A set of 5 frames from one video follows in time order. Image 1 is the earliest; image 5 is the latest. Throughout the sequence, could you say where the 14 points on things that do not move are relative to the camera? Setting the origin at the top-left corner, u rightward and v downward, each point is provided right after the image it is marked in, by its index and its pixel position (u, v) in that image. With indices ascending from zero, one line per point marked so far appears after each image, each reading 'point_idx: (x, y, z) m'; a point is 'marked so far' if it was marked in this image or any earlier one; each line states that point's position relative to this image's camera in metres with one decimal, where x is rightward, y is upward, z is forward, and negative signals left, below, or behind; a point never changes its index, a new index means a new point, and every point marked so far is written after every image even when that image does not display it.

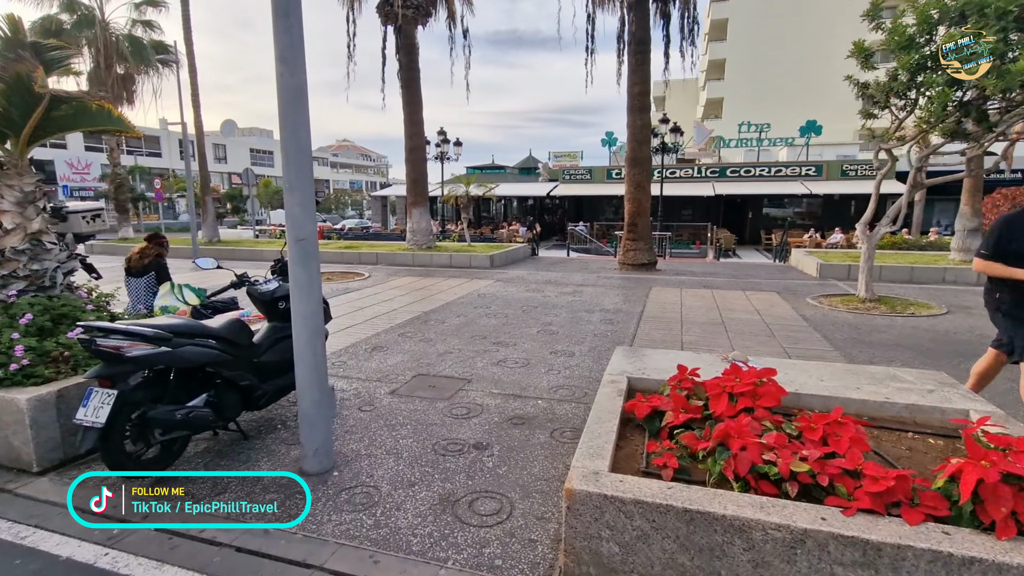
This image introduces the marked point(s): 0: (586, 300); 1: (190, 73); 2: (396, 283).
0: (+1.4, -0.2, +9.4) m
1: (-11.4, +7.5, +18.1) m
2: (-2.7, +0.1, +11.8) m
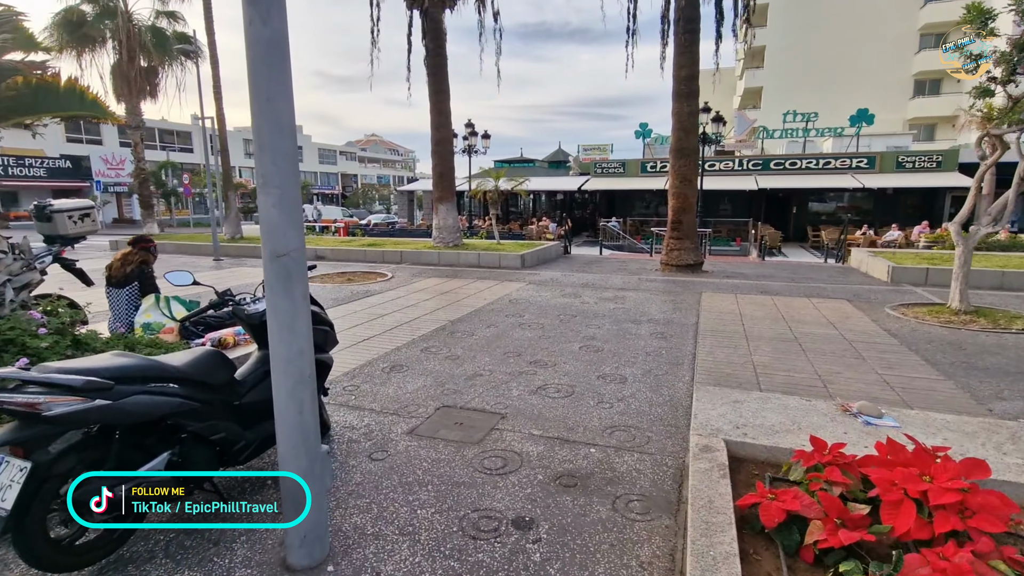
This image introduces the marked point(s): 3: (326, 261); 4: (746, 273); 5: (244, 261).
0: (+1.9, -0.3, +8.4) m
1: (-10.3, +7.6, +17.6) m
2: (-2.0, +0.1, +11.0) m
3: (-5.4, +0.8, +14.9) m
4: (+5.6, +0.4, +12.3) m
5: (-8.0, +0.8, +15.5) m
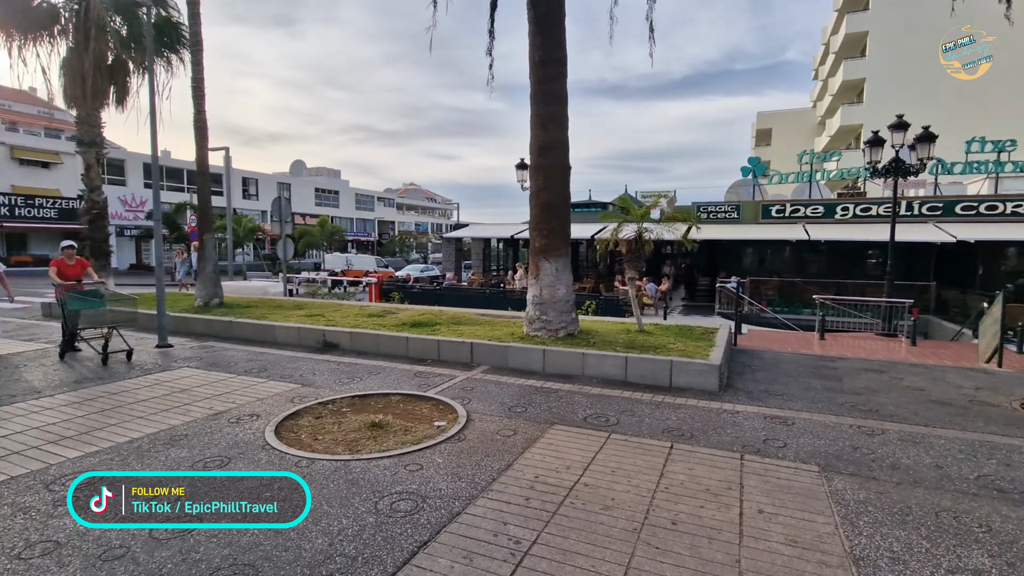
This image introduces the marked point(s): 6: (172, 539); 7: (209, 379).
0: (+4.0, -1.7, +1.6) m
1: (-7.5, +5.5, +12.2) m
2: (+0.3, -1.5, +4.4) m
3: (-2.9, -1.1, +8.6) m
4: (+7.9, -1.5, +5.3) m
5: (-5.5, -1.1, +9.4) m
6: (-2.1, -1.6, +3.3) m
7: (-4.2, -1.3, +7.2) m
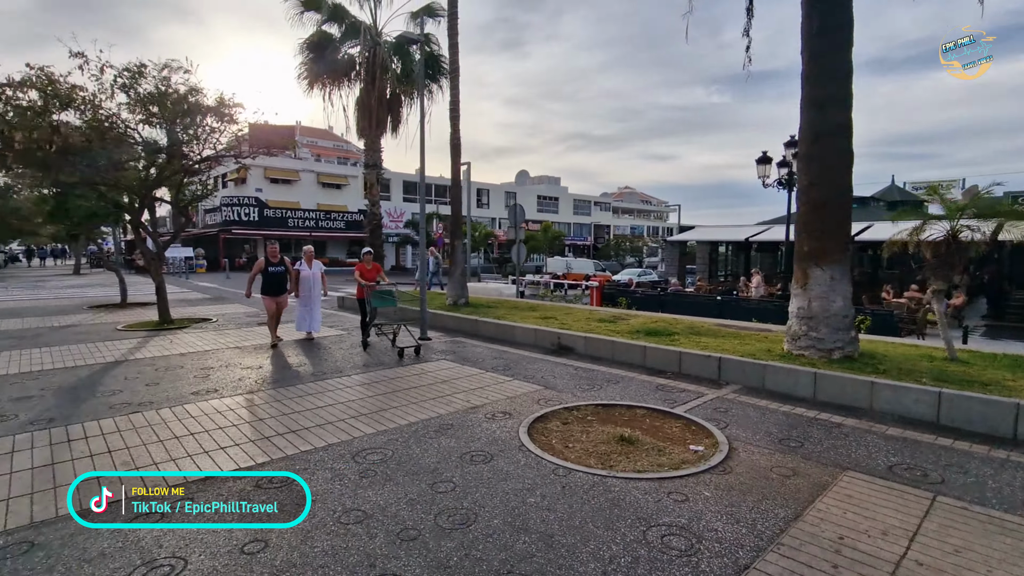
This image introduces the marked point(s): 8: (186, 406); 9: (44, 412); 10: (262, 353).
0: (+4.6, -1.9, -0.5) m
1: (-1.6, +5.5, +13.8) m
2: (+2.3, -1.6, +3.5) m
3: (+1.0, -1.2, +8.6) m
4: (+9.6, -1.8, +1.3) m
5: (-1.0, -1.1, +10.3) m
6: (-0.4, -1.6, +3.4) m
7: (-0.8, -1.3, +7.8) m
8: (-4.0, -1.4, +6.3) m
9: (-5.5, -1.5, +6.1) m
10: (-4.4, -1.2, +9.2) m
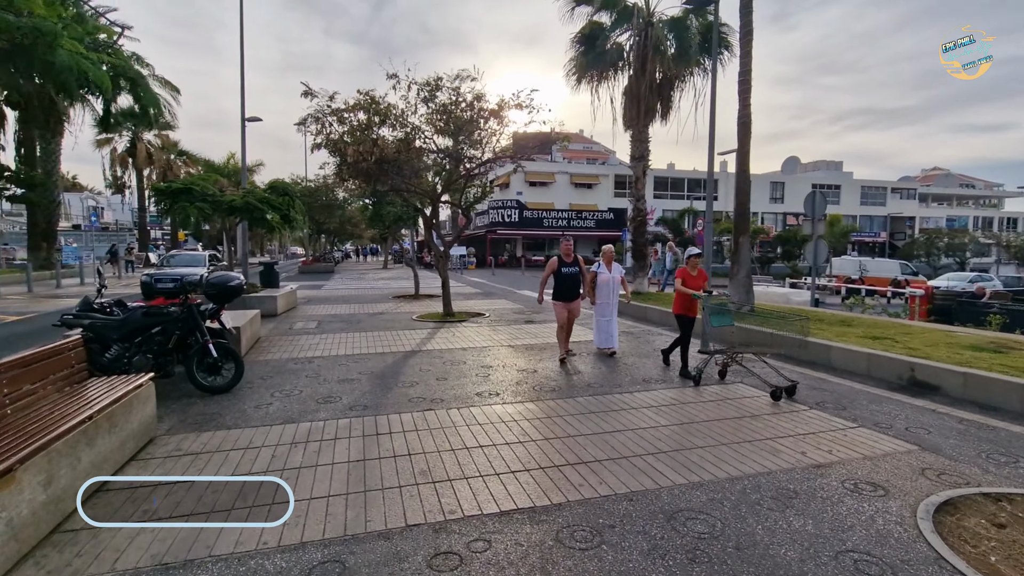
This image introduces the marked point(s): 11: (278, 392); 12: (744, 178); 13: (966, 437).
0: (+4.2, -2.1, -3.8) m
1: (+5.2, +5.4, +11.7) m
2: (+3.9, -1.8, +0.9) m
3: (+5.0, -1.3, +6.0) m
4: (+9.5, -2.2, -4.3) m
5: (+3.9, -1.2, +8.4) m
6: (+1.5, -1.7, +2.0) m
7: (+3.1, -1.4, +6.1) m
8: (-0.5, -1.4, +6.1) m
9: (-2.0, -1.4, +6.6) m
10: (+0.4, -1.1, +8.9) m
11: (-3.1, -1.4, +6.9) m
12: (+5.1, +2.4, +11.4) m
13: (+4.4, -1.4, +5.0) m
